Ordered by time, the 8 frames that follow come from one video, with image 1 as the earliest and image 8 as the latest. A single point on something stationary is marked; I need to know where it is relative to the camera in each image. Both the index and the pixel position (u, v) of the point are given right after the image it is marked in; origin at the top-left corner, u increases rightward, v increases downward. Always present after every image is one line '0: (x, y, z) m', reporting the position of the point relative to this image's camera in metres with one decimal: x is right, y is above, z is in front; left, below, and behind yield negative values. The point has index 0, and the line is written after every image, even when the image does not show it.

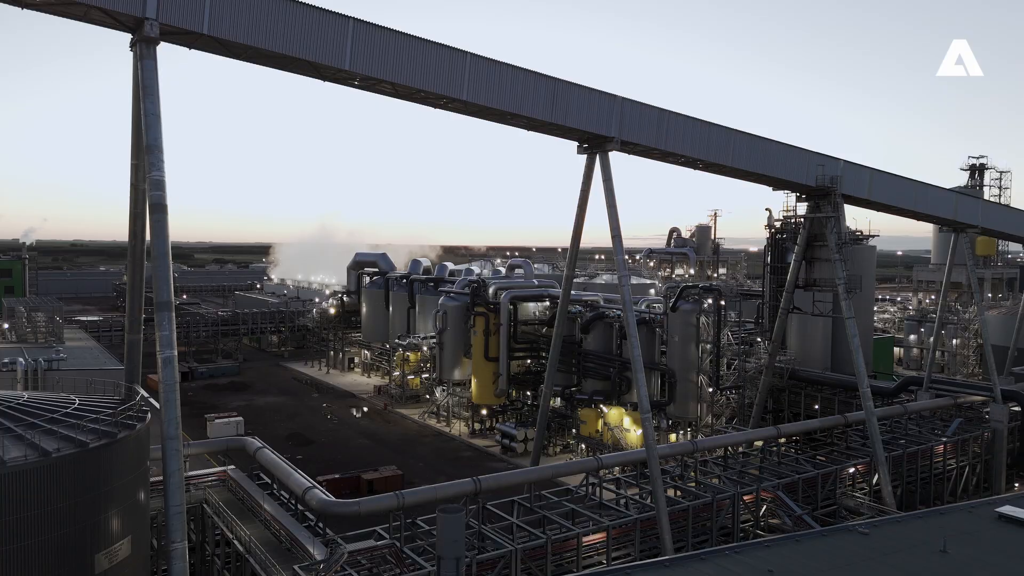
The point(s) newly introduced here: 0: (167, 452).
0: (-5.6, -2.7, +11.0) m
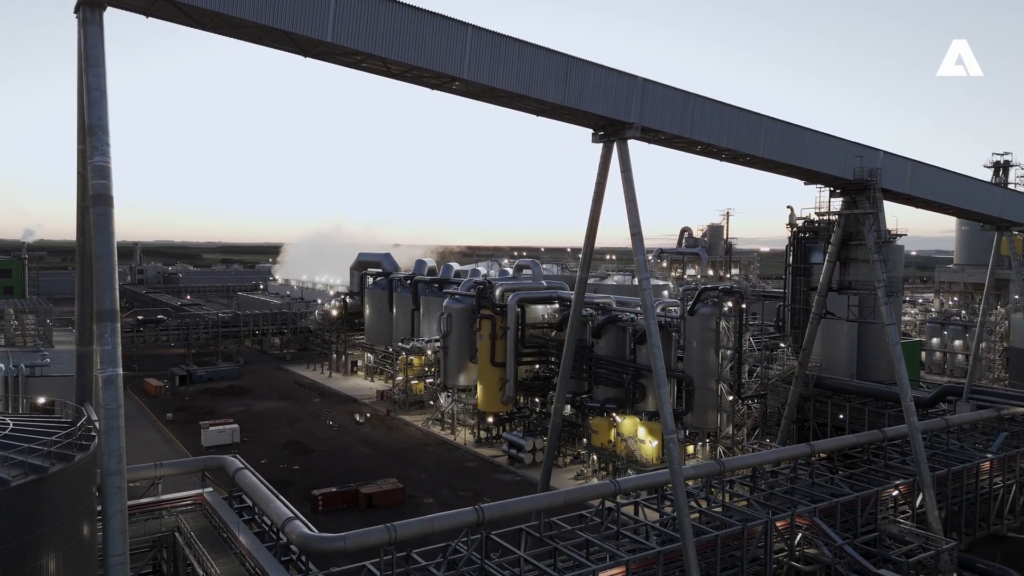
0: (-5.5, -2.8, +9.3) m
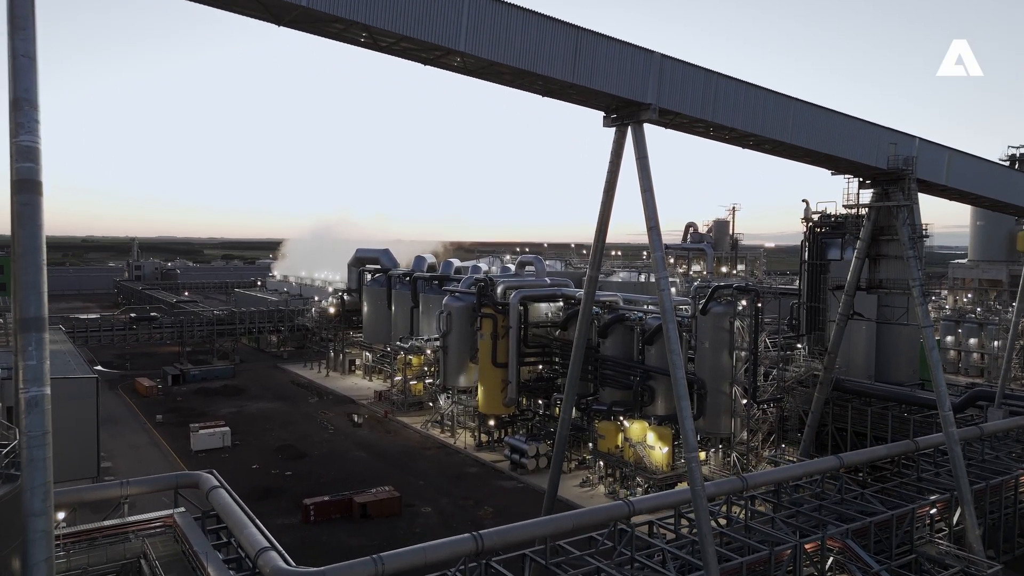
0: (-5.5, -2.8, +7.7) m
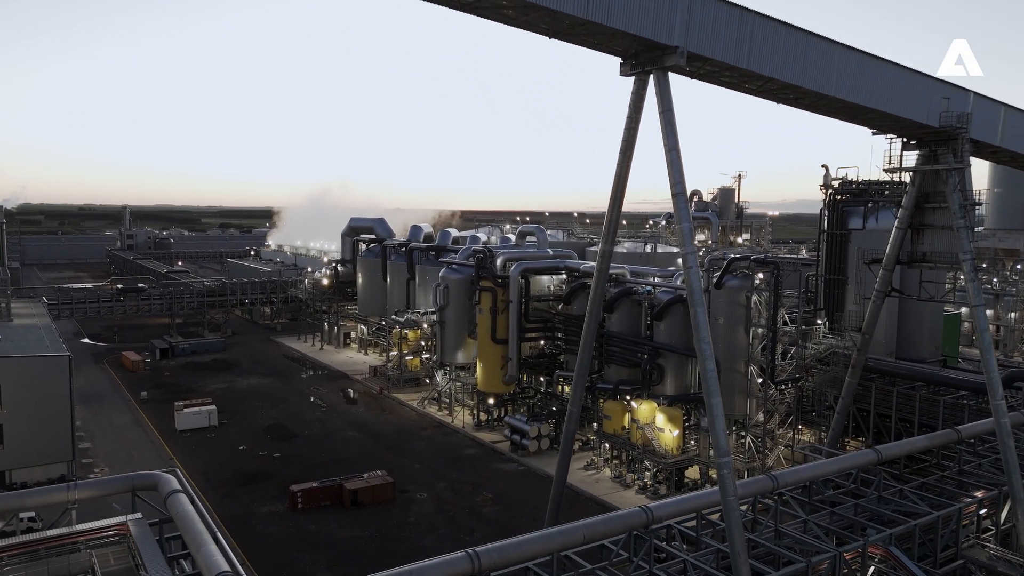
0: (-5.4, -2.7, +5.9) m
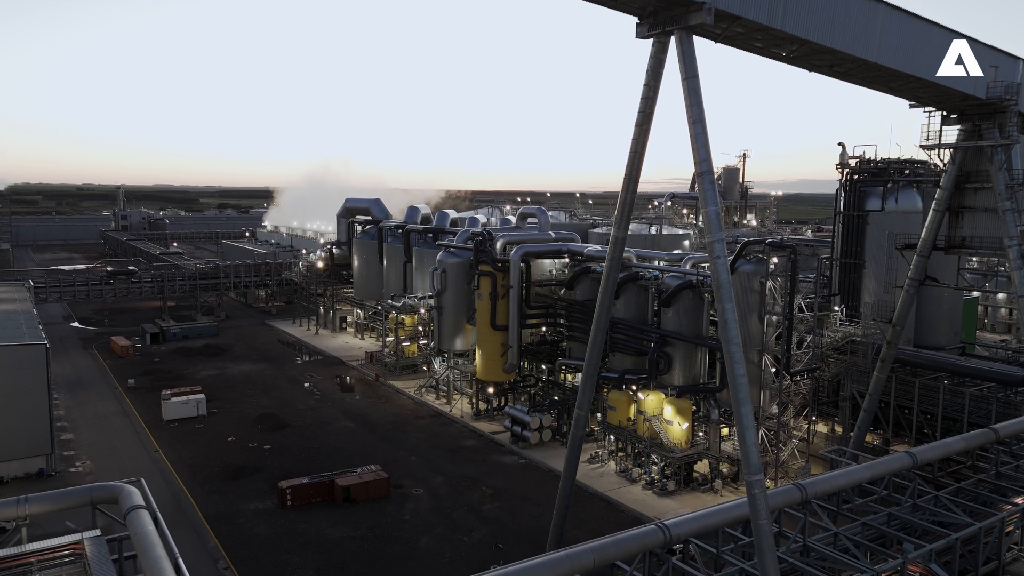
0: (-5.4, -2.7, +4.5) m
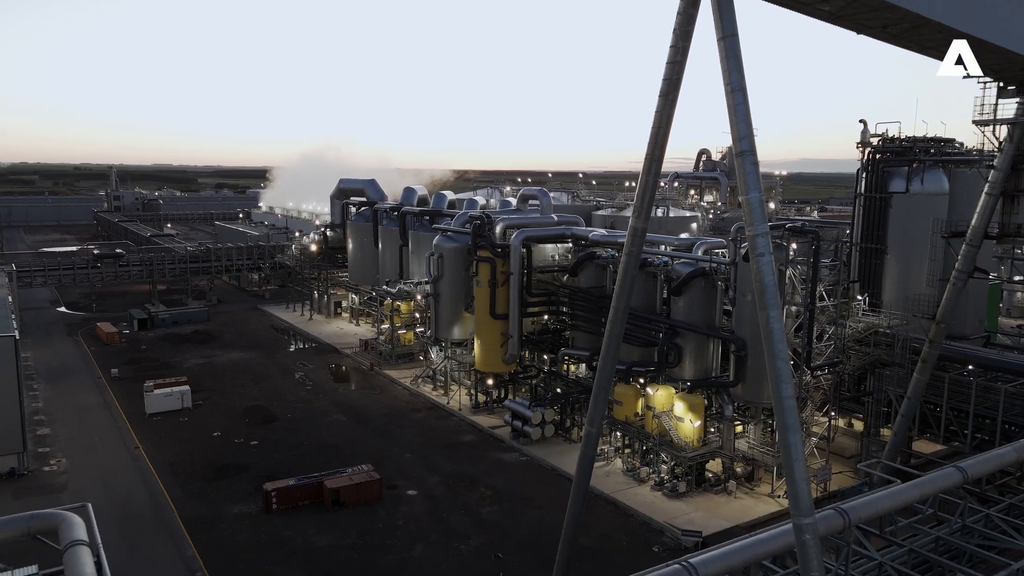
0: (-5.4, -2.9, +2.9) m
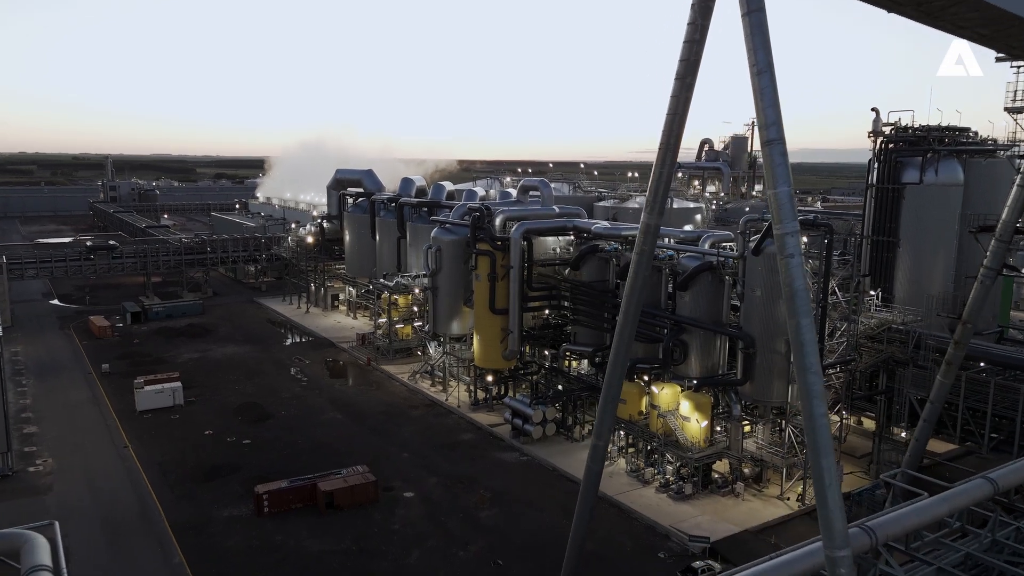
0: (-5.4, -3.0, +2.0) m
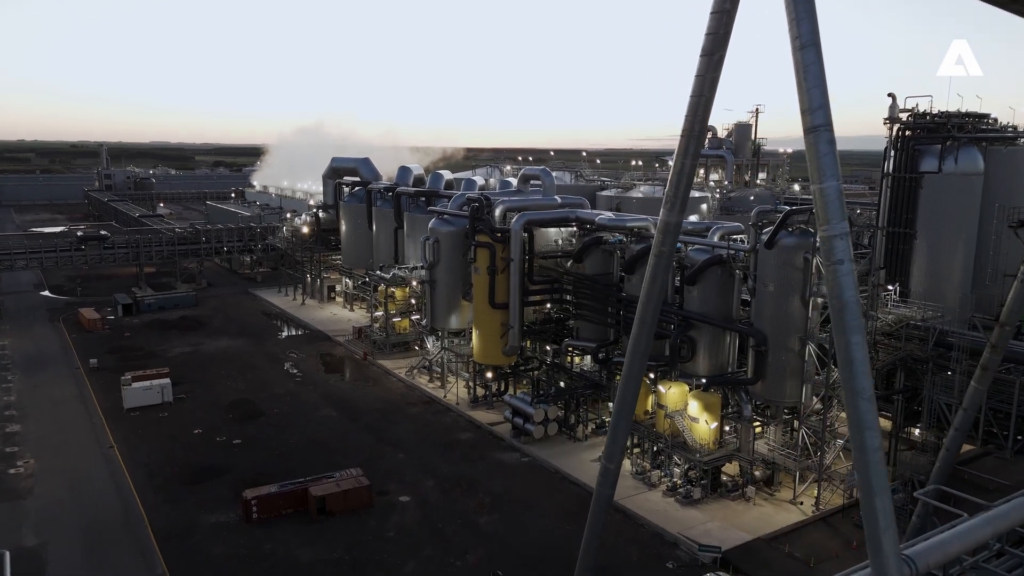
0: (-5.4, -3.2, +1.0) m
